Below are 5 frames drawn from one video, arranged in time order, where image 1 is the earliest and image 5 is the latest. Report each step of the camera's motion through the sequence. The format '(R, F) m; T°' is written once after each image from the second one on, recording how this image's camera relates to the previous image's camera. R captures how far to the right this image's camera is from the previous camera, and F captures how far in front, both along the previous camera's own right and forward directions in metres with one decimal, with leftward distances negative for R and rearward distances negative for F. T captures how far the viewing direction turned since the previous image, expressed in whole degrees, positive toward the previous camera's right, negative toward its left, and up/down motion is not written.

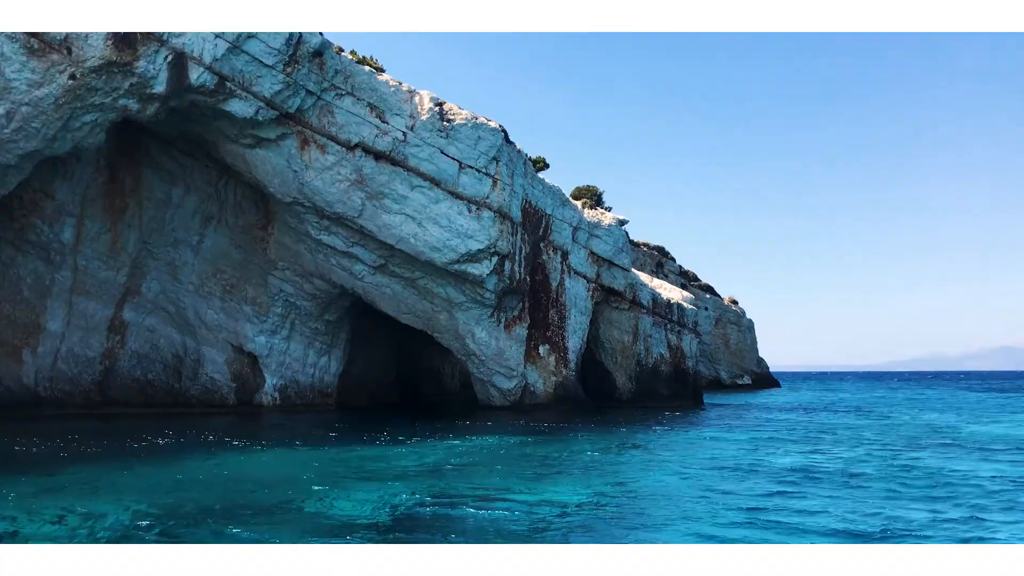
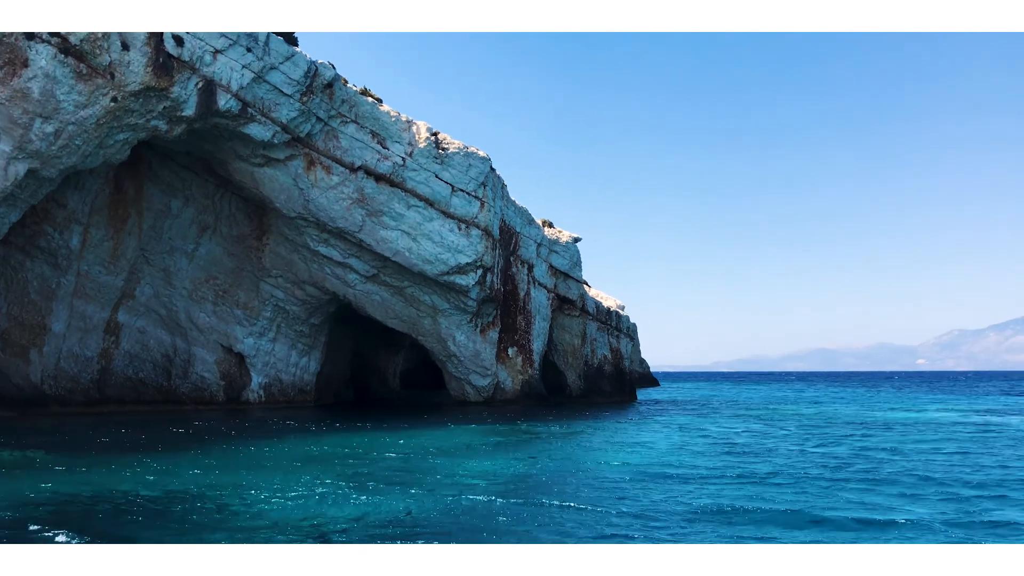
(-2.5, -2.6) m; +9°
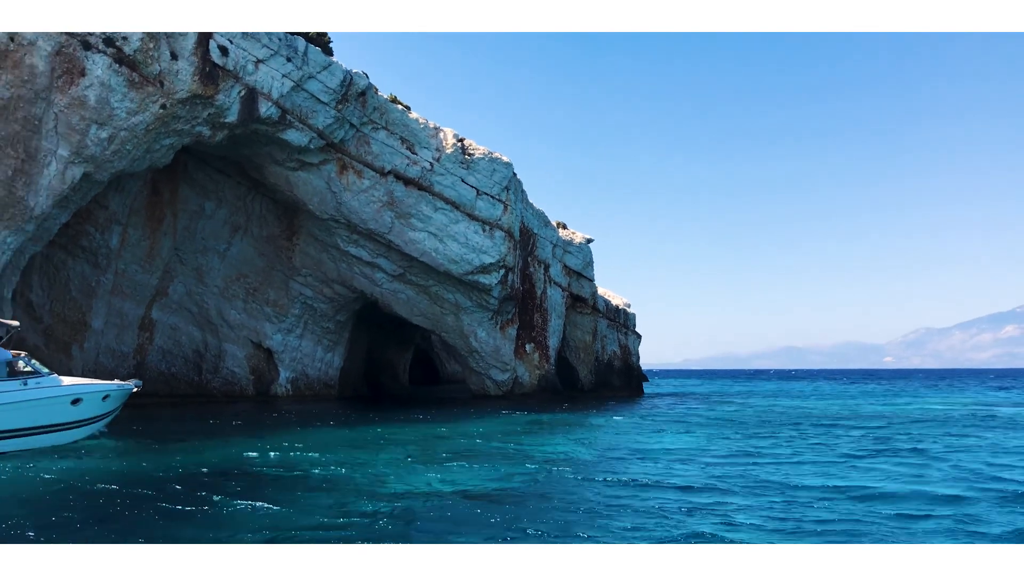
(-1.1, -1.0) m; +1°
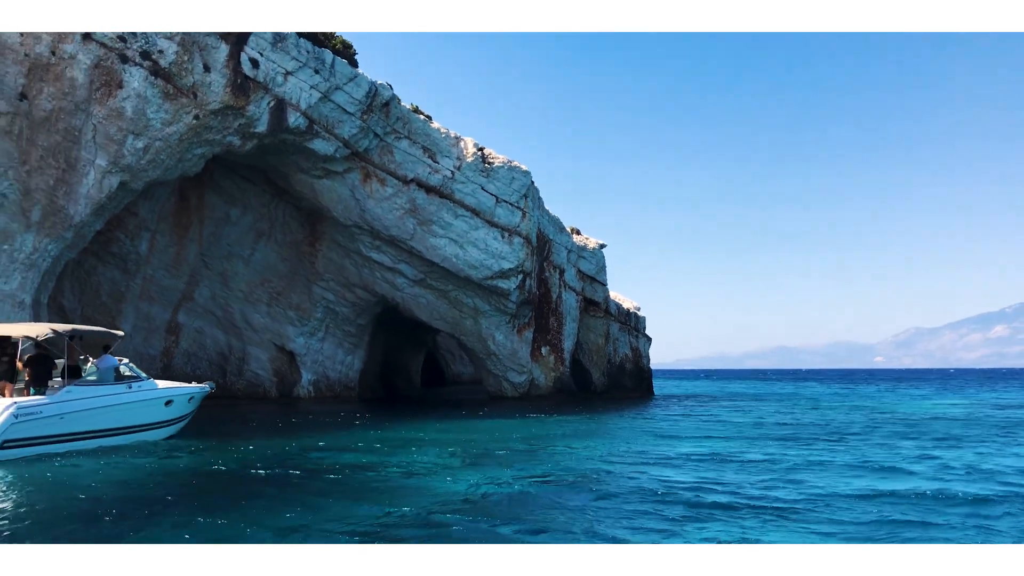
(-0.6, -0.5) m; 0°
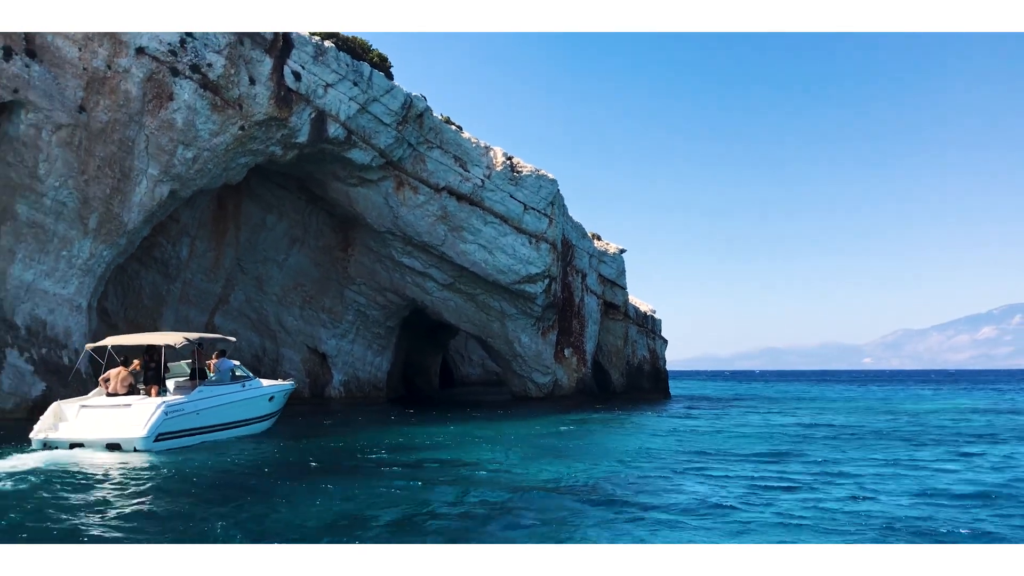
(-0.9, -0.7) m; 0°
